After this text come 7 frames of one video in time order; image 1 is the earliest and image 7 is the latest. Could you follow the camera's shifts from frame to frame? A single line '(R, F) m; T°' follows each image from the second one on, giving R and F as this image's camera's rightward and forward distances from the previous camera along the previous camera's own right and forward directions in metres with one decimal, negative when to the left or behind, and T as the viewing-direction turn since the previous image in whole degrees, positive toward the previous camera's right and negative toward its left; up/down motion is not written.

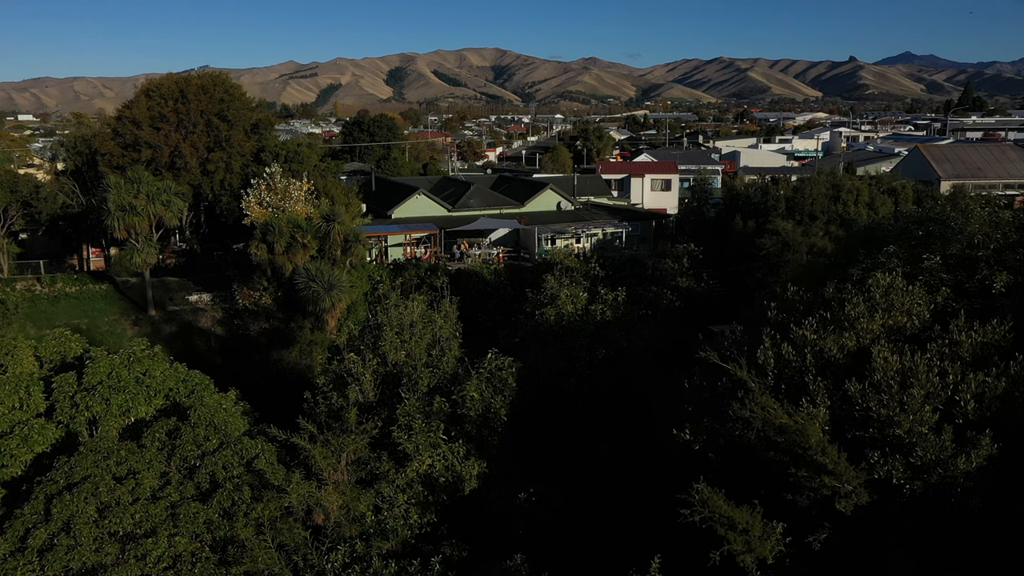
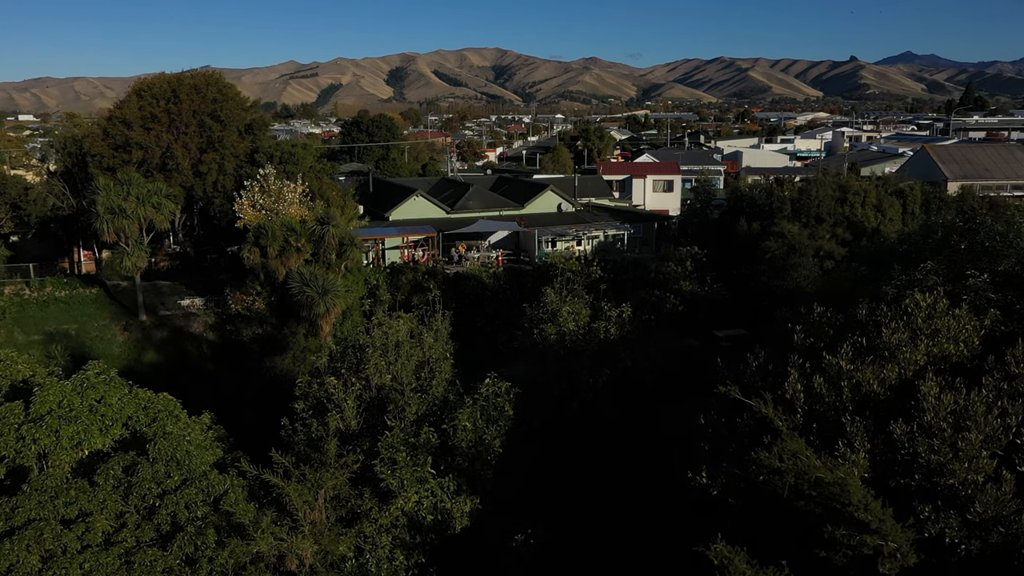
(0.0, +0.5) m; 0°
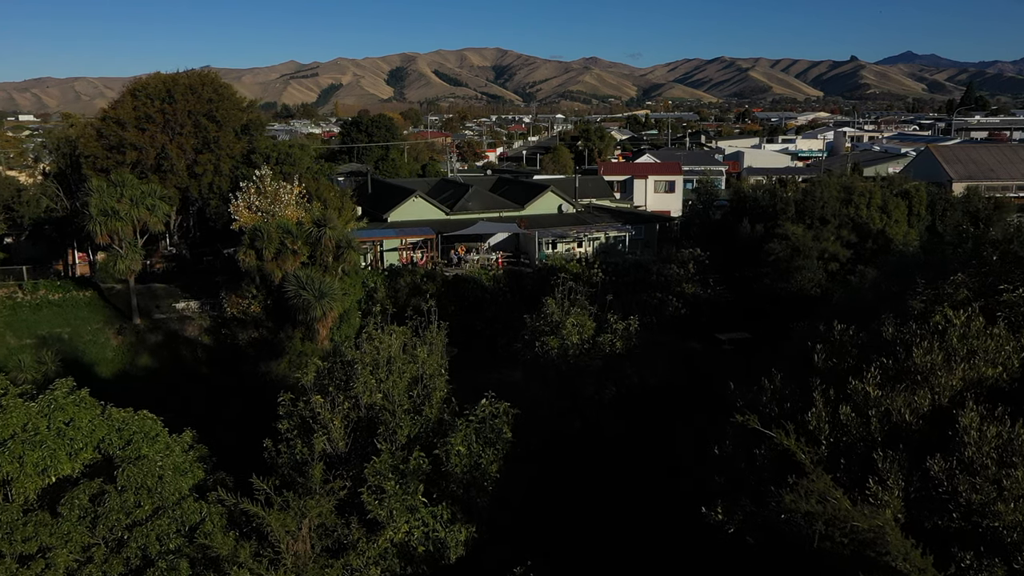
(0.0, +0.3) m; 0°
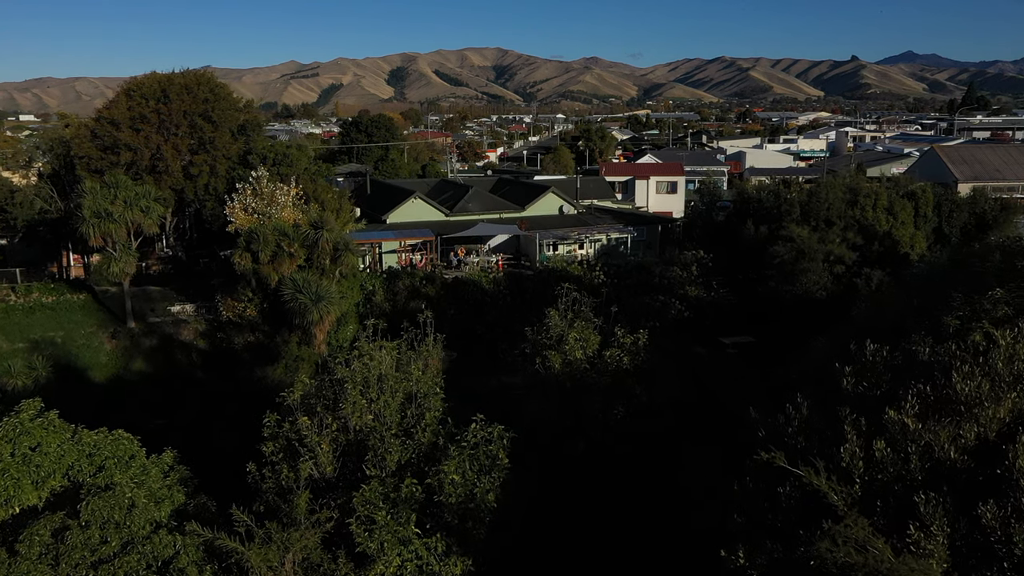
(0.0, +0.3) m; 0°
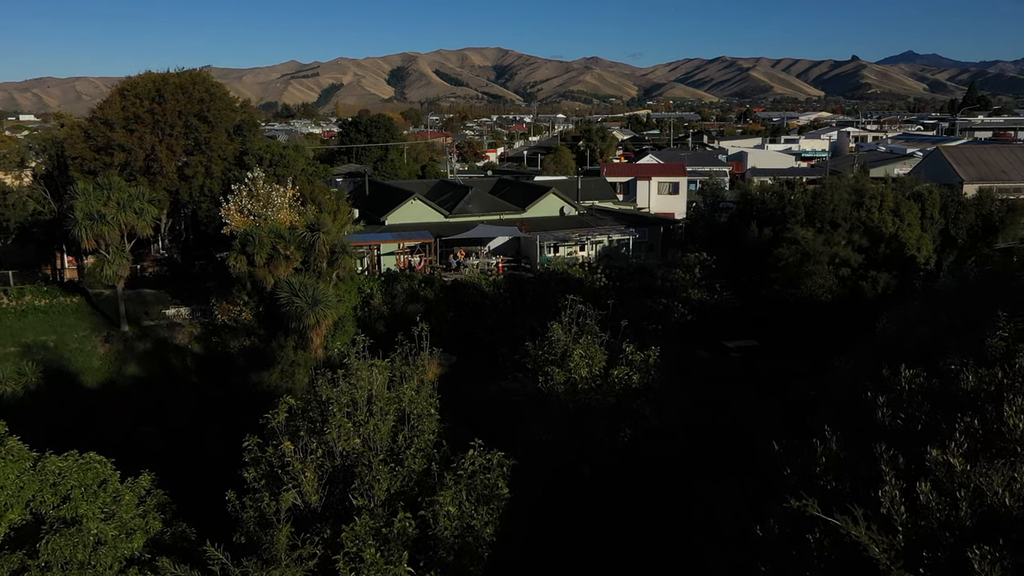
(0.0, +0.3) m; 0°
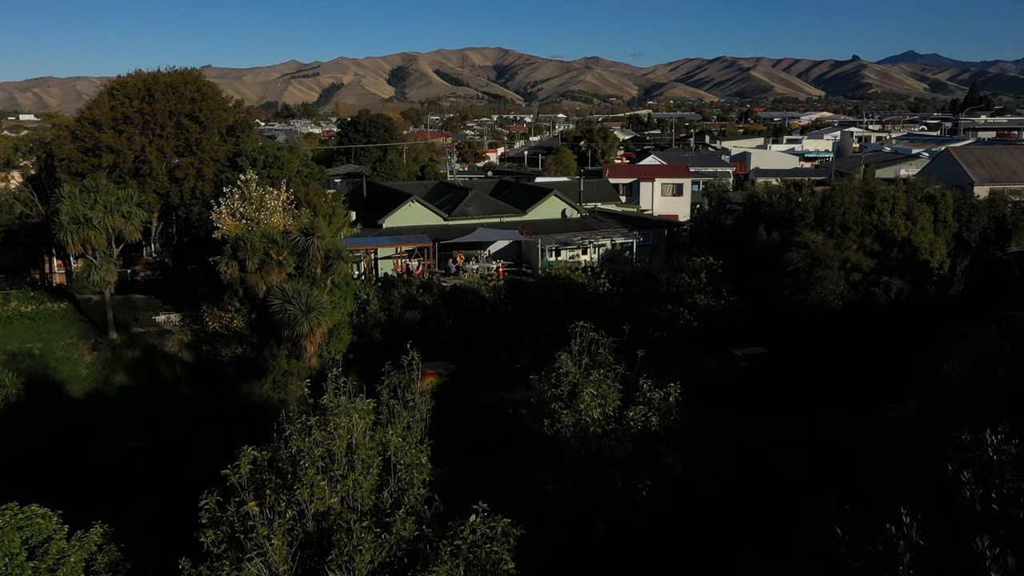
(0.0, +0.6) m; 0°
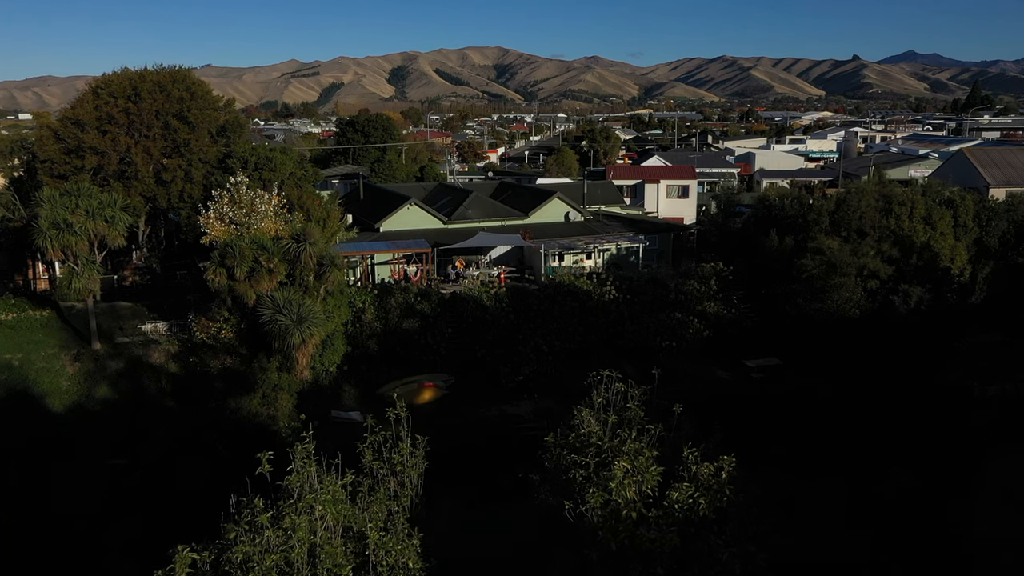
(-0.1, +0.8) m; 0°
